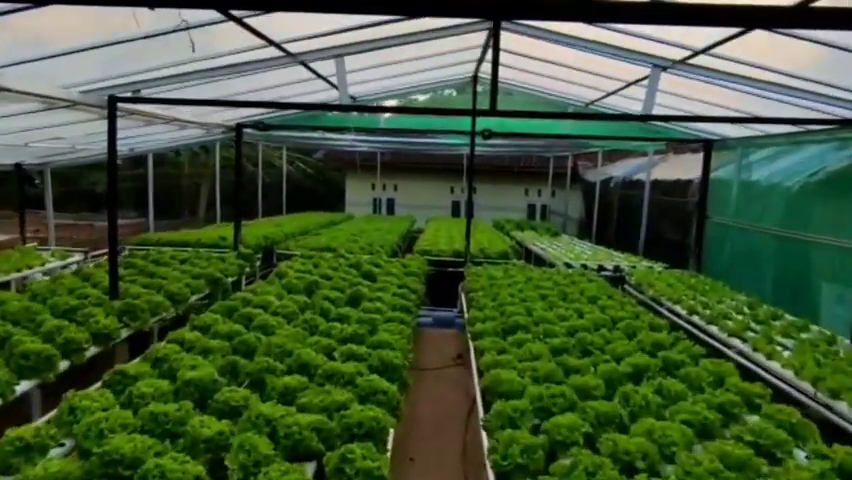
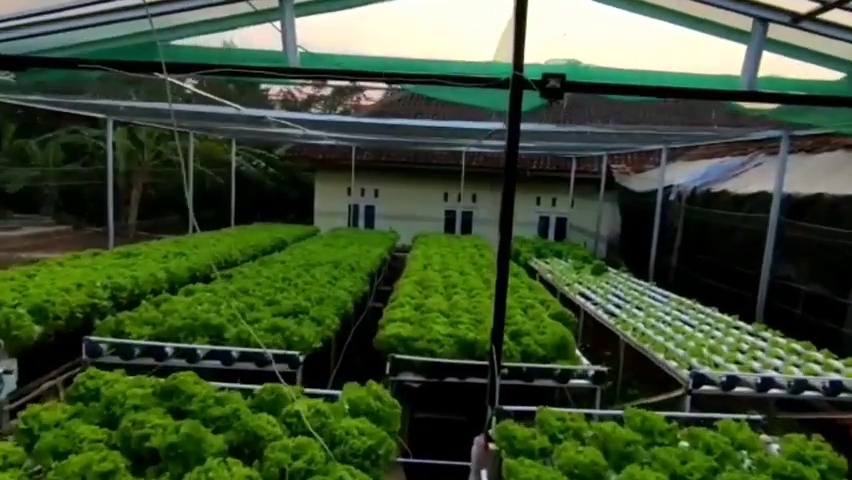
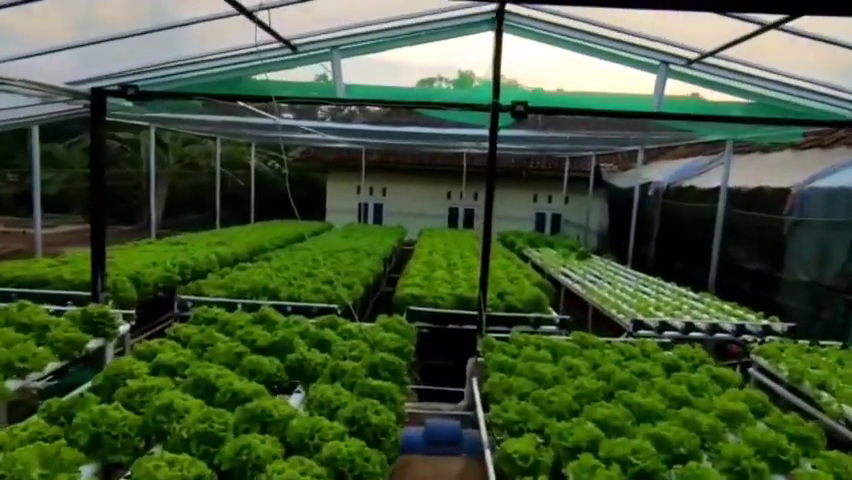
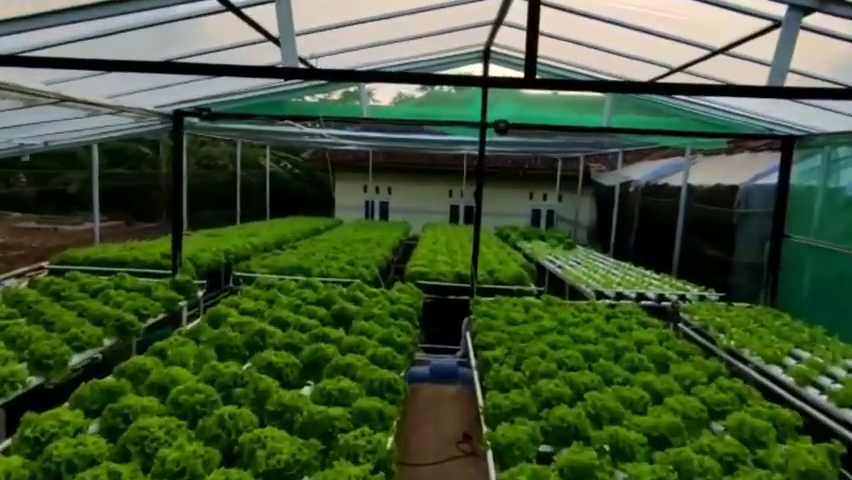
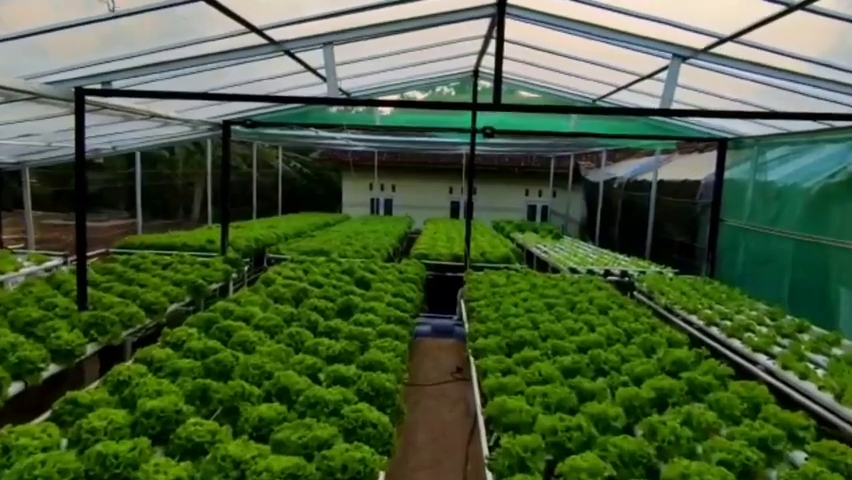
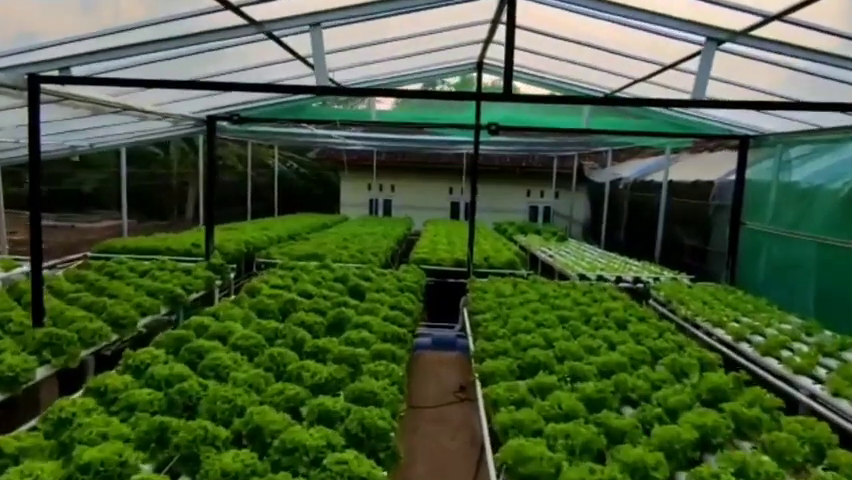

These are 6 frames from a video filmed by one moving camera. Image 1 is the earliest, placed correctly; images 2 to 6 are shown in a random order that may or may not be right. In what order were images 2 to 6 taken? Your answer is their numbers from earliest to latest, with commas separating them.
5, 6, 4, 3, 2
